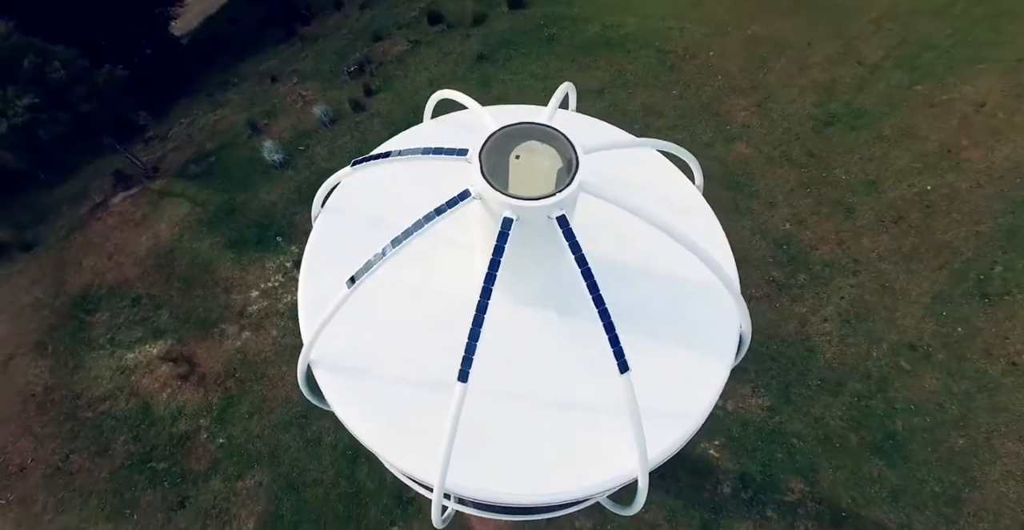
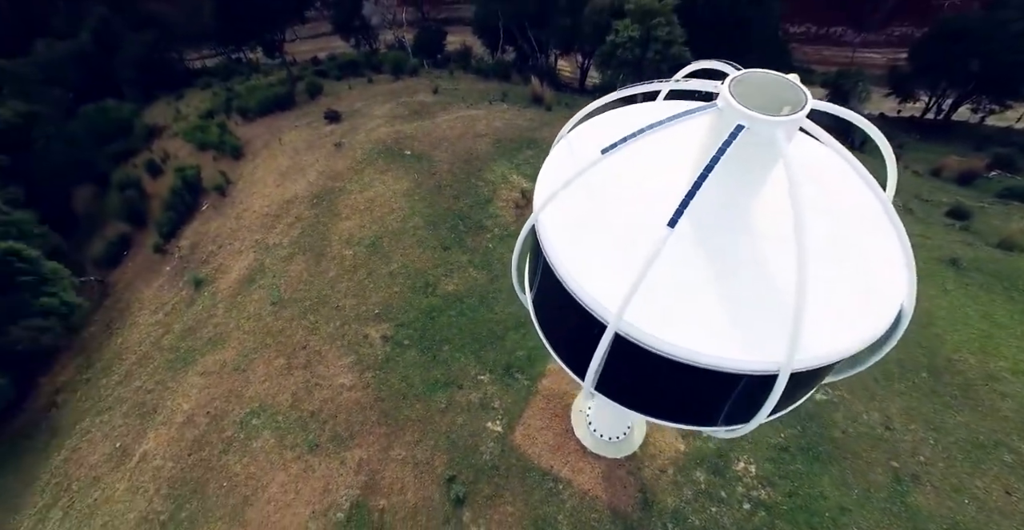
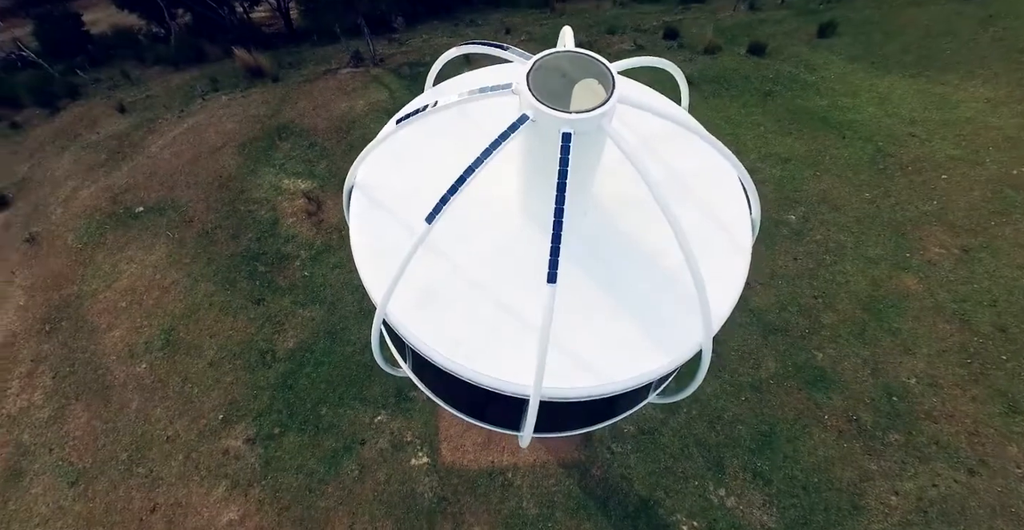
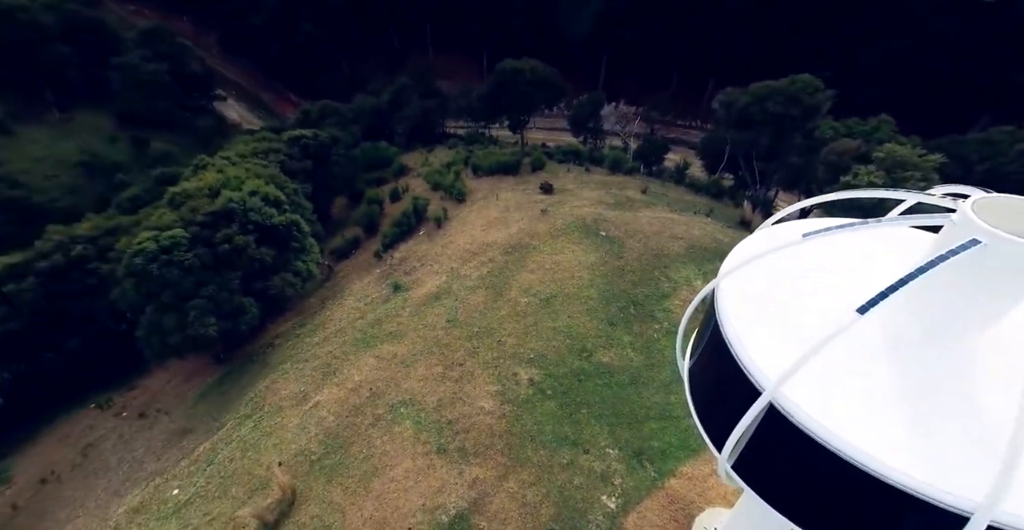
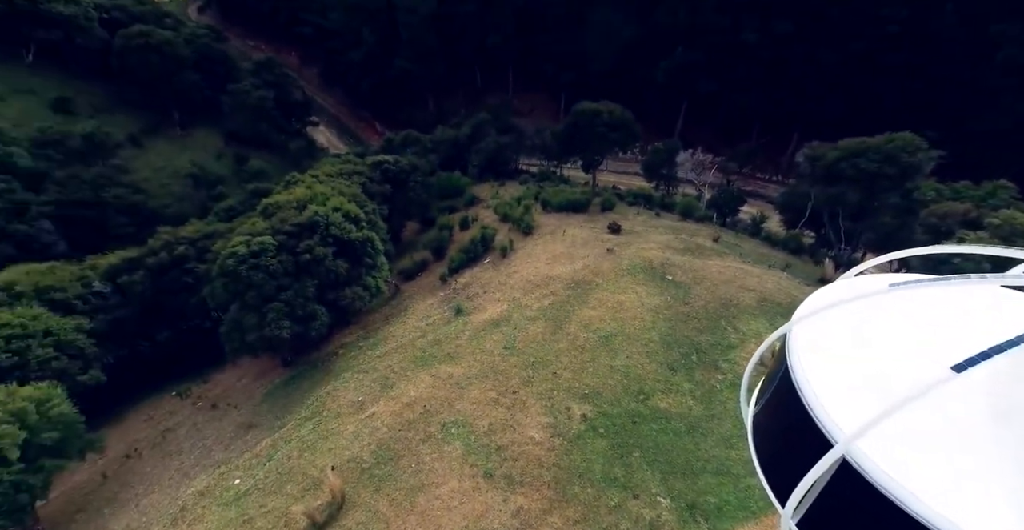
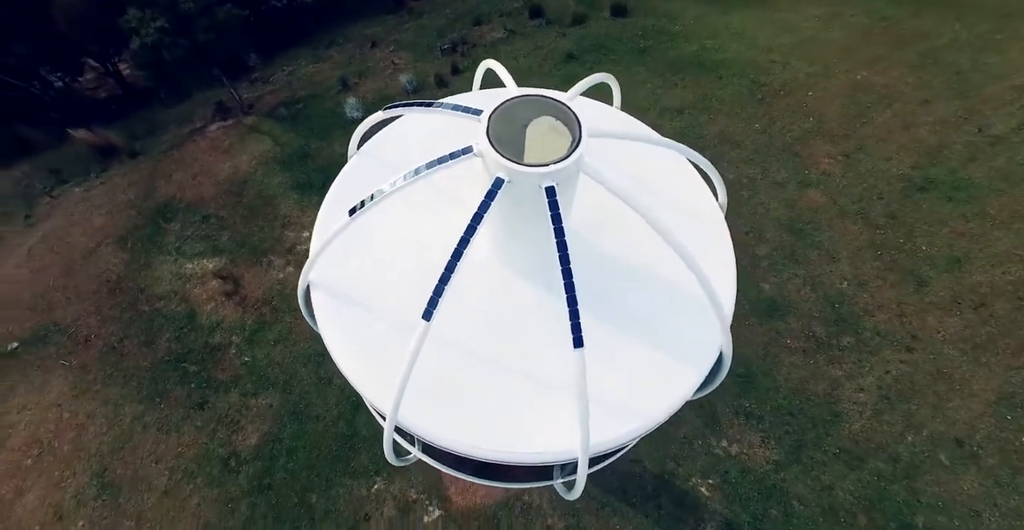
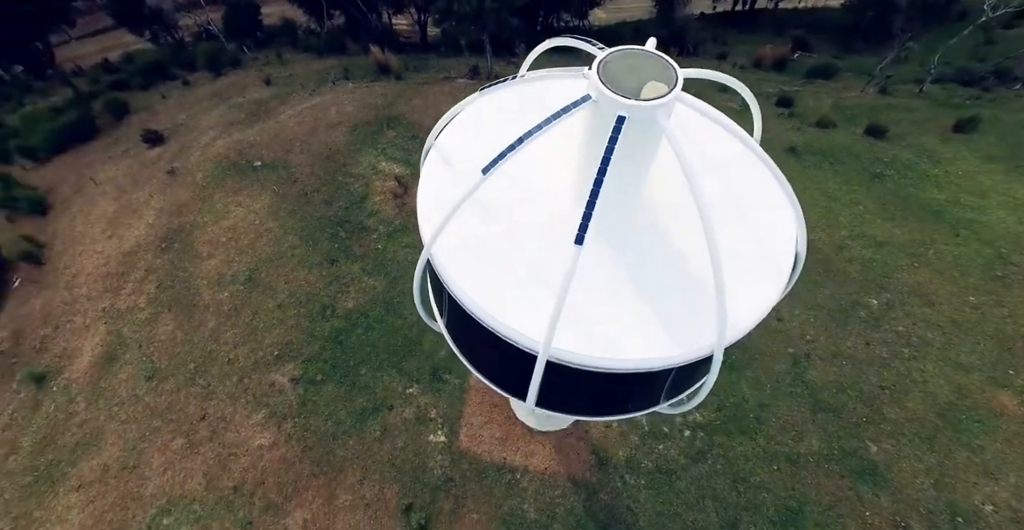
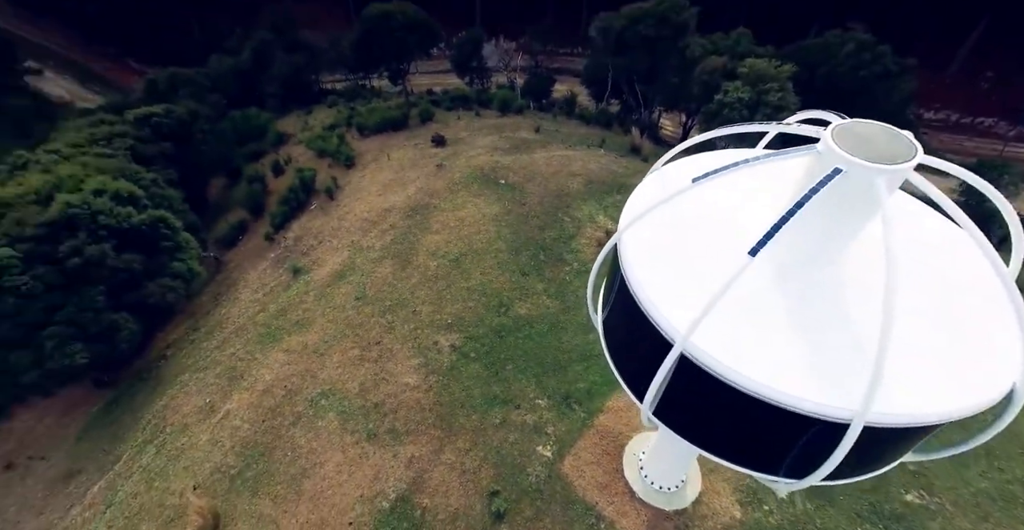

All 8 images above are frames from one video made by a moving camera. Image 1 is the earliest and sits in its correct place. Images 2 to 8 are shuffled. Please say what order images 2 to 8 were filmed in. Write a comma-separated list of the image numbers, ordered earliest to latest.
6, 3, 7, 2, 8, 4, 5
